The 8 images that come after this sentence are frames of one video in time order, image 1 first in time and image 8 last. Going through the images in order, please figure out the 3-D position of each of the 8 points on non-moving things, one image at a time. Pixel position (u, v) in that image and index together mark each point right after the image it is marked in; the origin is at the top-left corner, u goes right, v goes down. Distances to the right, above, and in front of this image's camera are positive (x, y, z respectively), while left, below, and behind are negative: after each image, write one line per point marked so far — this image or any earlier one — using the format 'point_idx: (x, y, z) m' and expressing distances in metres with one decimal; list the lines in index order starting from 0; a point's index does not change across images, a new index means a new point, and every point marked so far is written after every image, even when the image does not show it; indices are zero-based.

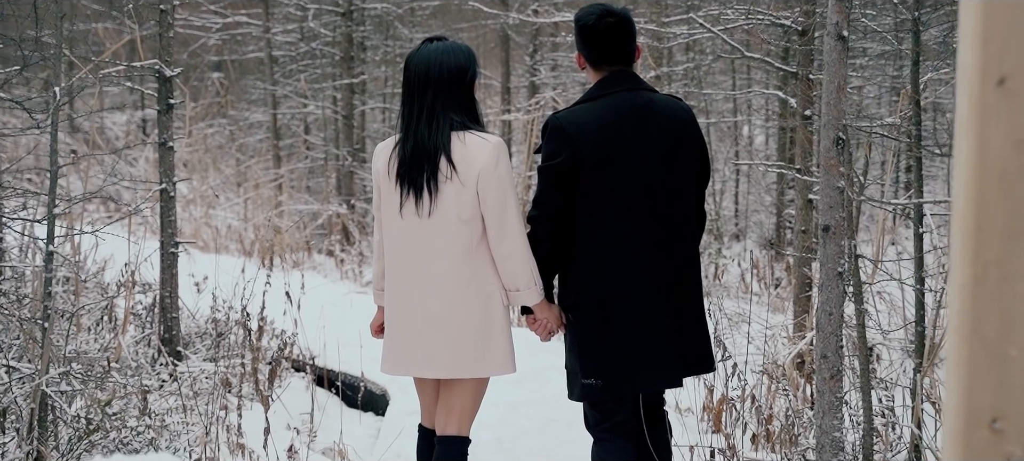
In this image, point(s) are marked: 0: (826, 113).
0: (+1.3, +0.5, +3.4) m
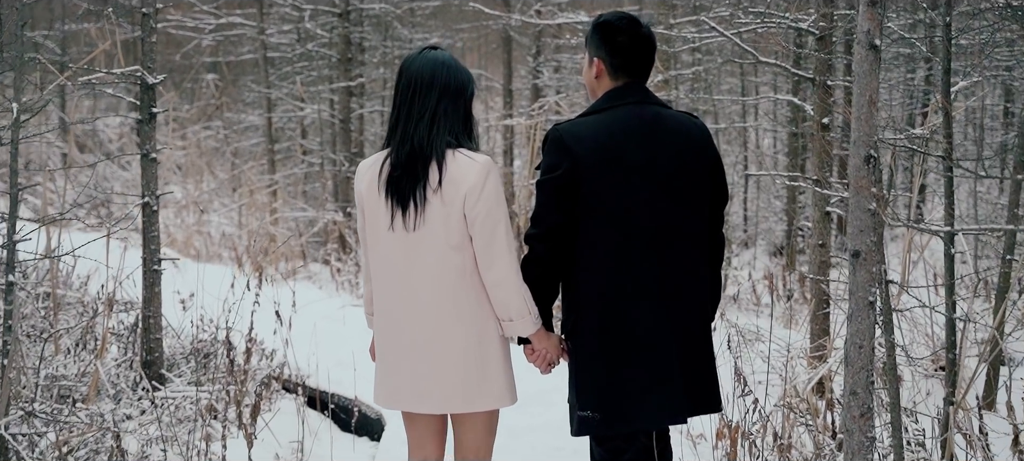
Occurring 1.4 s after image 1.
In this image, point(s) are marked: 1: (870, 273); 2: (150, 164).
0: (+1.3, +0.4, +3.1) m
1: (+1.4, -0.2, +3.1) m
2: (-2.0, +0.4, +4.5) m
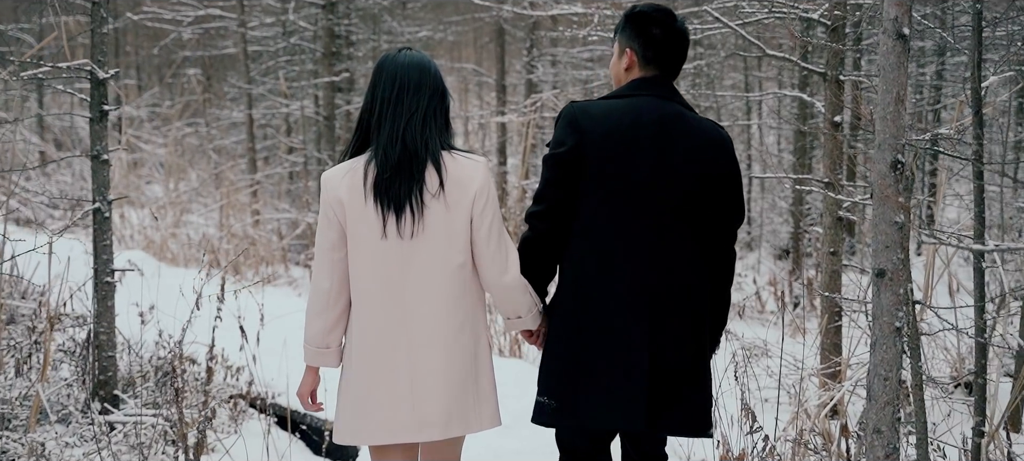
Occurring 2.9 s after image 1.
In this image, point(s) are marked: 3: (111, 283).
0: (+1.3, +0.3, +2.7) m
1: (+1.3, -0.2, +2.7) m
2: (-2.1, +0.3, +4.1) m
3: (-2.1, -0.3, +4.2) m
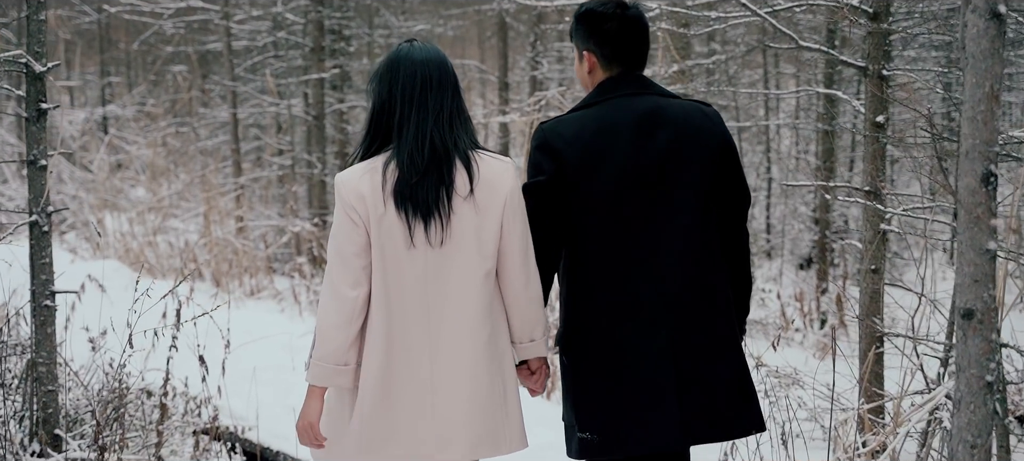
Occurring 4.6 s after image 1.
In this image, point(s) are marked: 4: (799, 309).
0: (+1.2, +0.3, +2.2) m
1: (+1.3, -0.3, +2.2) m
2: (-2.1, +0.3, +3.6) m
3: (-2.1, -0.4, +3.7) m
4: (+3.5, -0.9, +9.7) m
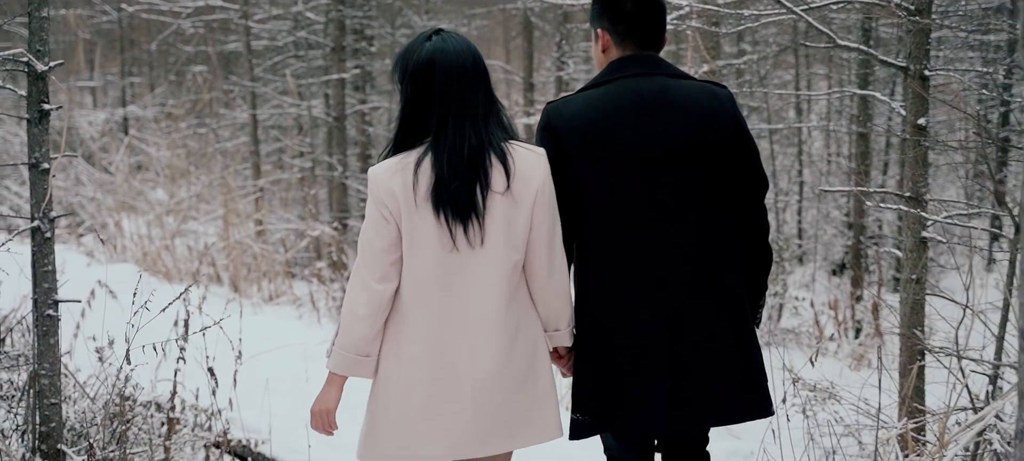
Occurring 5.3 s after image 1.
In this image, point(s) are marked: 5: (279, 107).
0: (+1.3, +0.2, +1.9) m
1: (+1.3, -0.3, +1.9) m
2: (-2.0, +0.2, +3.4) m
3: (-2.0, -0.4, +3.5) m
4: (+3.7, -1.0, +9.4) m
5: (-3.4, +1.8, +11.6) m
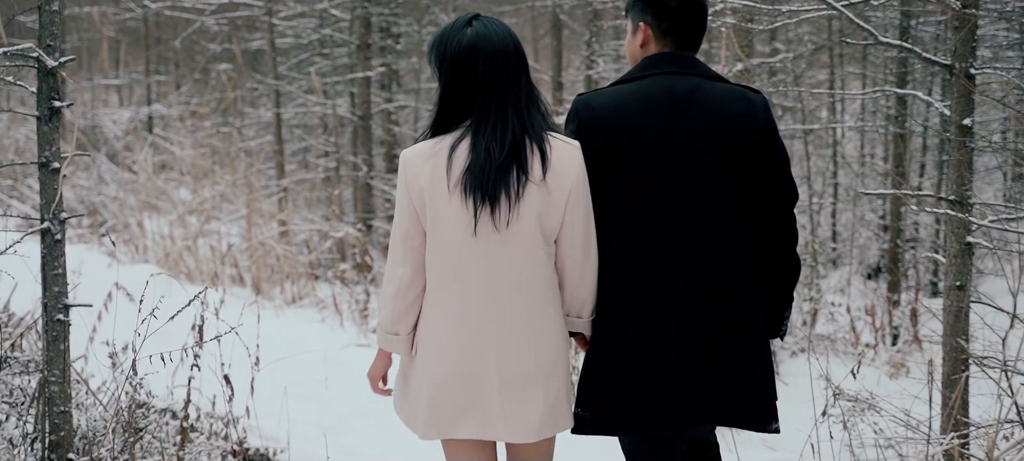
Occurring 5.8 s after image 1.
0: (+1.4, +0.2, +1.7) m
1: (+1.4, -0.4, +1.7) m
2: (-1.9, +0.2, +3.3) m
3: (-1.9, -0.4, +3.4) m
4: (+4.0, -1.1, +9.1) m
5: (-3.0, +1.8, +11.5) m
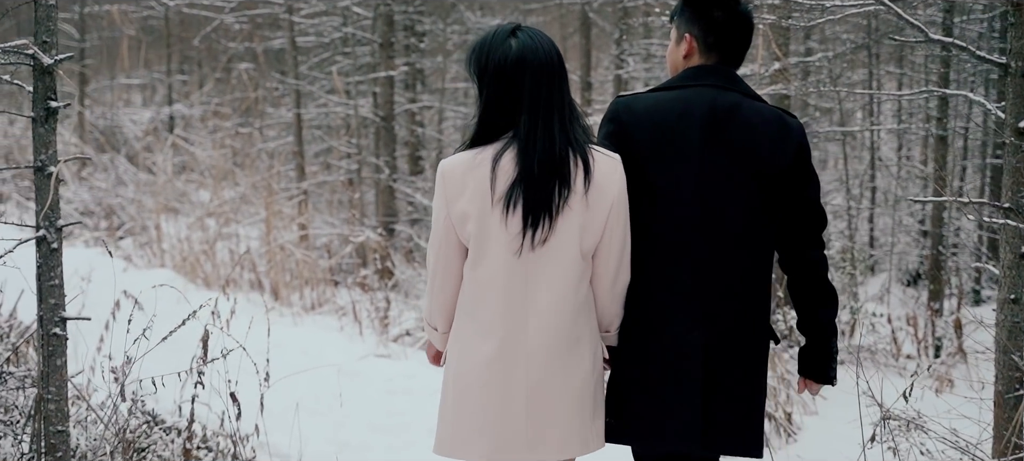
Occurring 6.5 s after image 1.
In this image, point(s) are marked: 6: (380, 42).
0: (+1.4, +0.1, +1.3) m
1: (+1.4, -0.4, +1.3) m
2: (-1.8, +0.2, +3.1) m
3: (-1.8, -0.4, +3.2) m
4: (+4.3, -1.1, +8.7) m
5: (-2.6, +1.8, +11.3) m
6: (-1.5, +2.1, +9.1) m
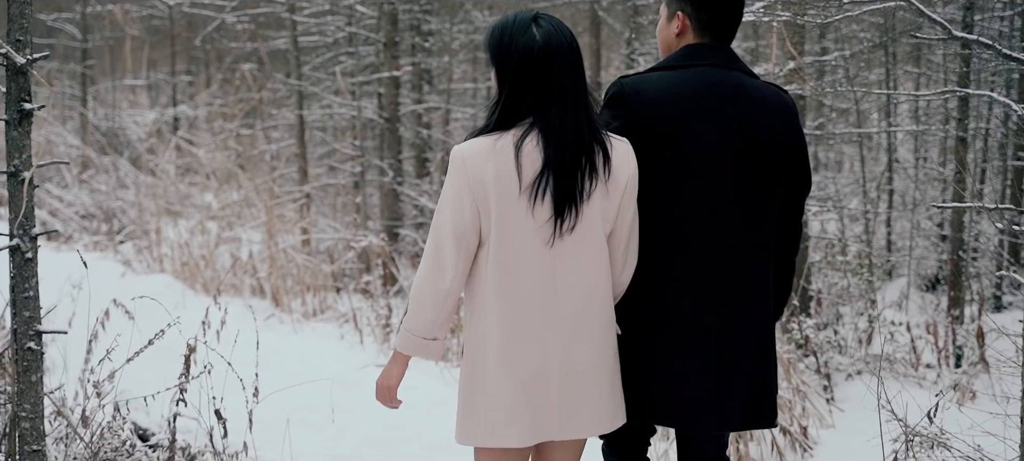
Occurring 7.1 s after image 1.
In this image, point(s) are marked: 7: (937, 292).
0: (+1.4, +0.1, +1.1) m
1: (+1.4, -0.5, +1.1) m
2: (-1.8, +0.2, +2.9) m
3: (-1.8, -0.5, +3.0) m
4: (+4.4, -1.2, +8.4) m
5: (-2.5, +1.7, +11.2) m
6: (-1.4, +2.1, +9.0) m
7: (+5.6, -0.8, +10.5) m
